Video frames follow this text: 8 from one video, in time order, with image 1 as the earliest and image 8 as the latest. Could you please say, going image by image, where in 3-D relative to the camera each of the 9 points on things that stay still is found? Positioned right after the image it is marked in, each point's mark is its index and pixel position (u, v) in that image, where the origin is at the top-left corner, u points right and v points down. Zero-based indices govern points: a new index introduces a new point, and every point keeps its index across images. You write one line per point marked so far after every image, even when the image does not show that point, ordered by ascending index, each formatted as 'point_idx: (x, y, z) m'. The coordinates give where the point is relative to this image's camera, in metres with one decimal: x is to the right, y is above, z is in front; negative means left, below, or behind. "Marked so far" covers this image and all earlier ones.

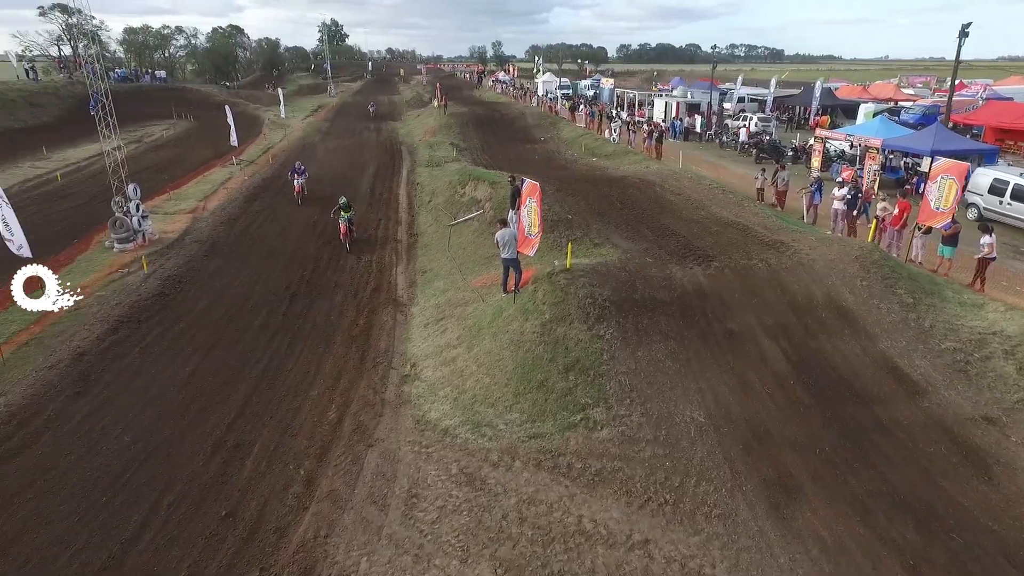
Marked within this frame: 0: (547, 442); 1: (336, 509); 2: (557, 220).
0: (+0.4, -2.0, +7.9) m
1: (-2.0, -2.5, +7.1) m
2: (+1.1, +1.6, +14.3) m
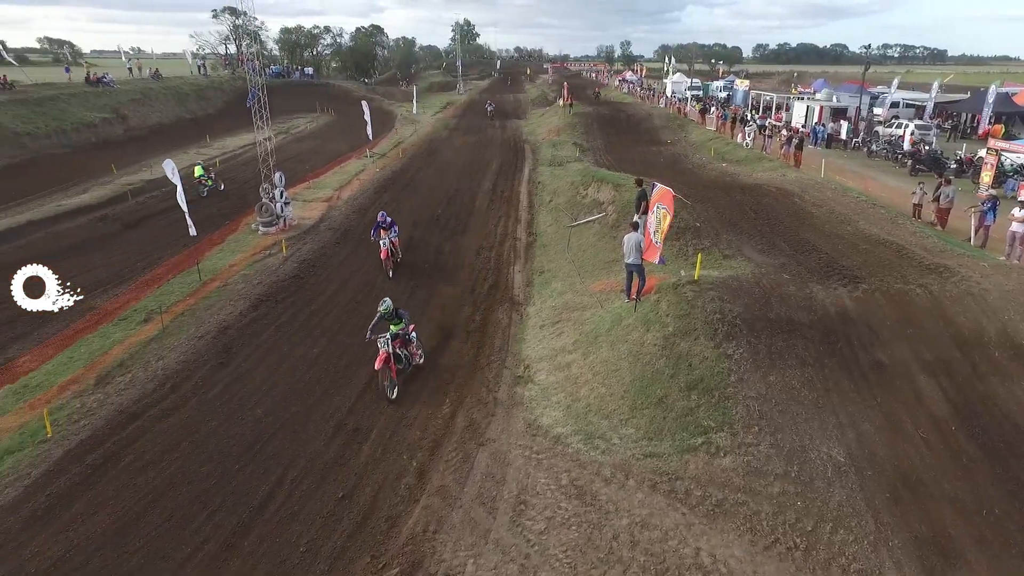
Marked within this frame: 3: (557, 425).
0: (+1.8, -2.1, +7.5) m
1: (-0.8, -2.5, +7.1) m
2: (+3.8, +1.4, +13.6) m
3: (+0.6, -1.9, +8.6) m
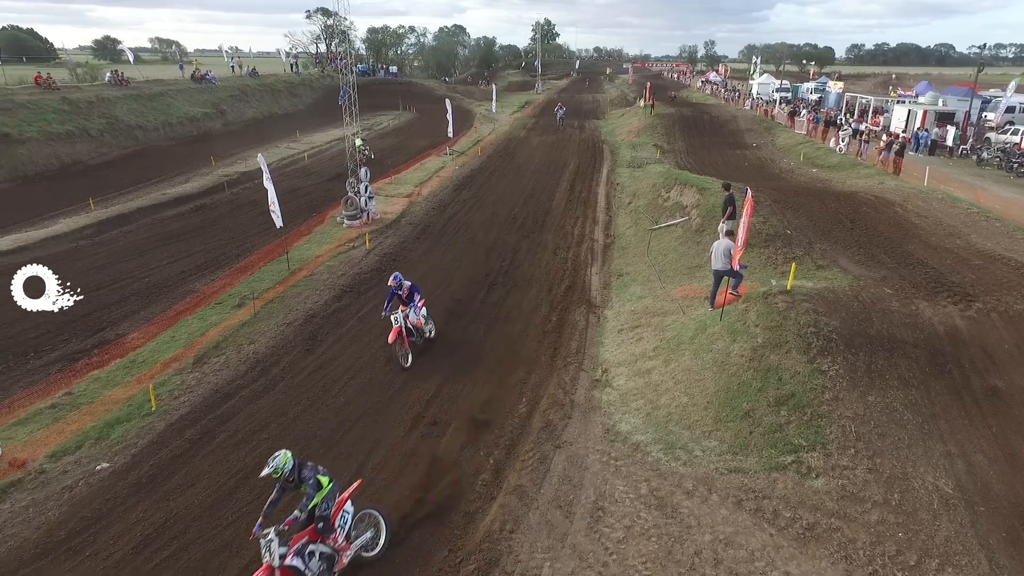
0: (+2.8, -2.2, +7.2) m
1: (+0.1, -2.5, +7.1) m
2: (+5.6, +1.1, +13.0) m
3: (+1.7, -2.0, +8.4) m
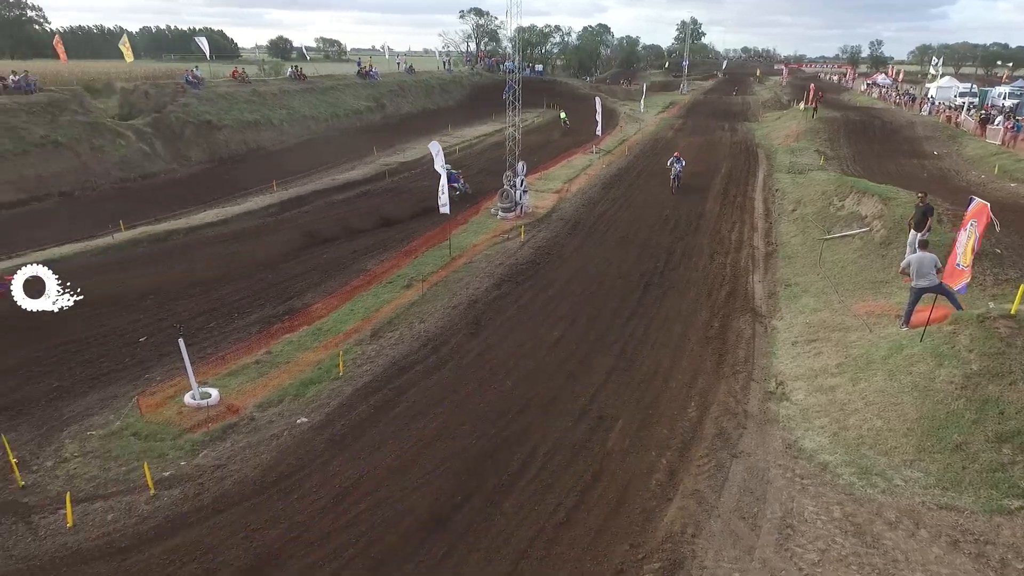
0: (+4.8, -2.4, +6.5) m
1: (+2.1, -2.5, +6.9) m
2: (+8.9, +0.7, +11.6) m
3: (+4.0, -2.1, +7.9) m
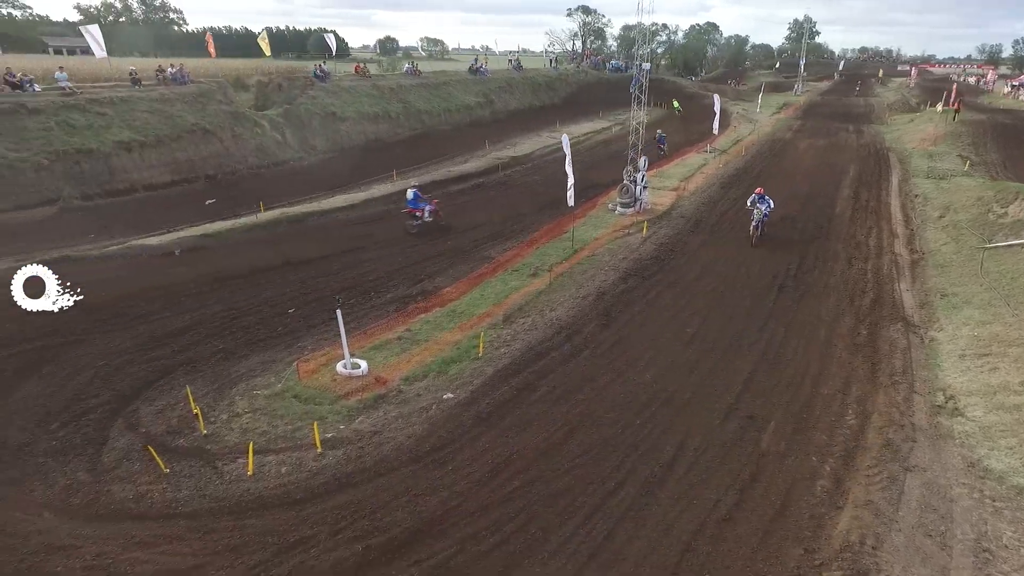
0: (+6.4, -2.5, +5.6) m
1: (+3.8, -2.5, +6.4) m
2: (+11.3, +0.3, +10.2) m
3: (+5.8, -2.2, +7.1) m
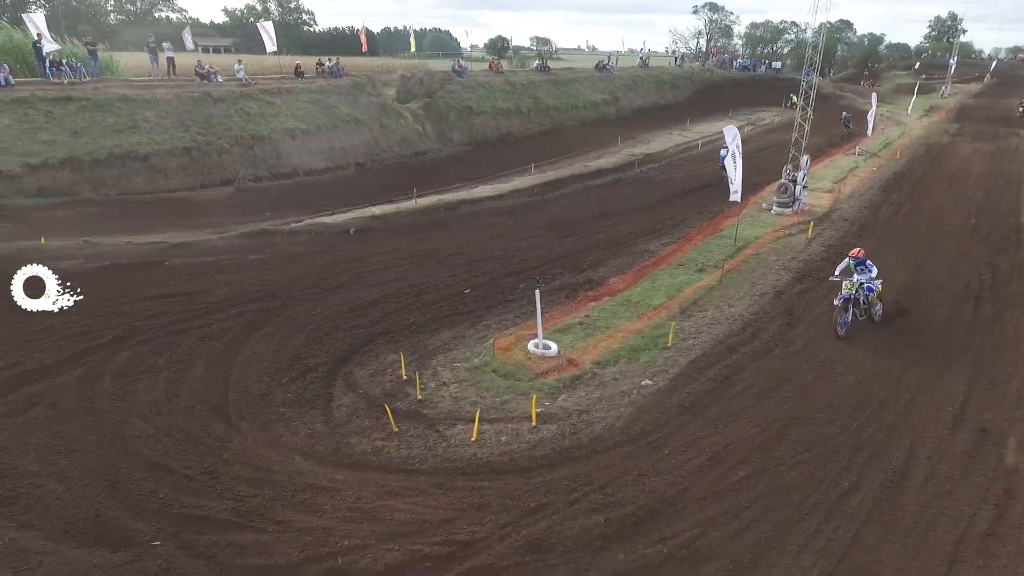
0: (+8.6, -2.7, +4.5) m
1: (+6.2, -2.5, +5.7) m
2: (+14.3, -0.2, +8.3) m
3: (+8.3, -2.3, +6.1) m
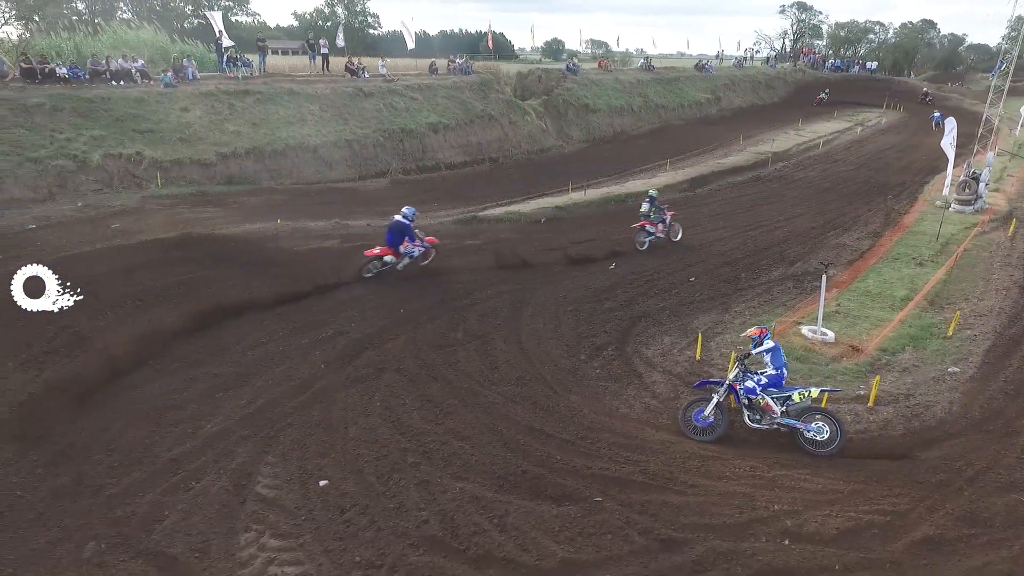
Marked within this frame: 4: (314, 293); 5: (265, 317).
0: (+12.7, -2.7, +4.0) m
1: (+10.4, -2.4, +5.3) m
2: (+18.7, -0.3, +7.4) m
3: (+12.4, -2.3, +5.6) m
4: (-3.2, -0.1, +10.1) m
5: (-3.6, -0.4, +9.1) m
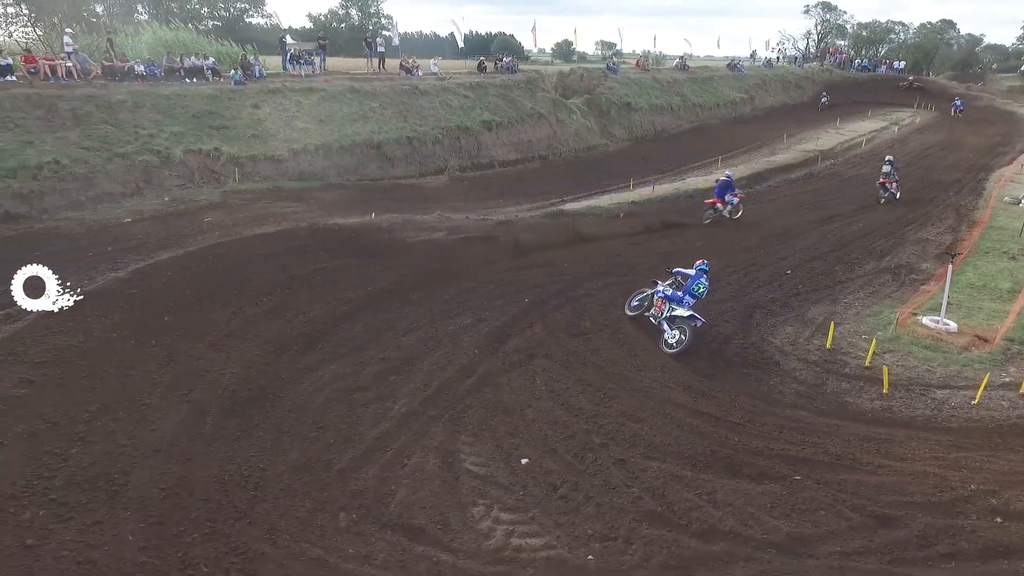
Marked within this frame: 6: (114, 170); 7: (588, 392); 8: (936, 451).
0: (+14.6, -2.5, +4.0) m
1: (+12.3, -2.2, +5.3) m
2: (+20.7, -0.1, +7.3) m
3: (+14.4, -2.1, +5.5) m
4: (-1.2, +0.1, +10.2) m
5: (-1.6, -0.3, +9.2) m
6: (-10.0, +3.0, +15.5) m
7: (+0.9, -1.3, +7.5) m
8: (+4.6, -1.8, +6.7) m
